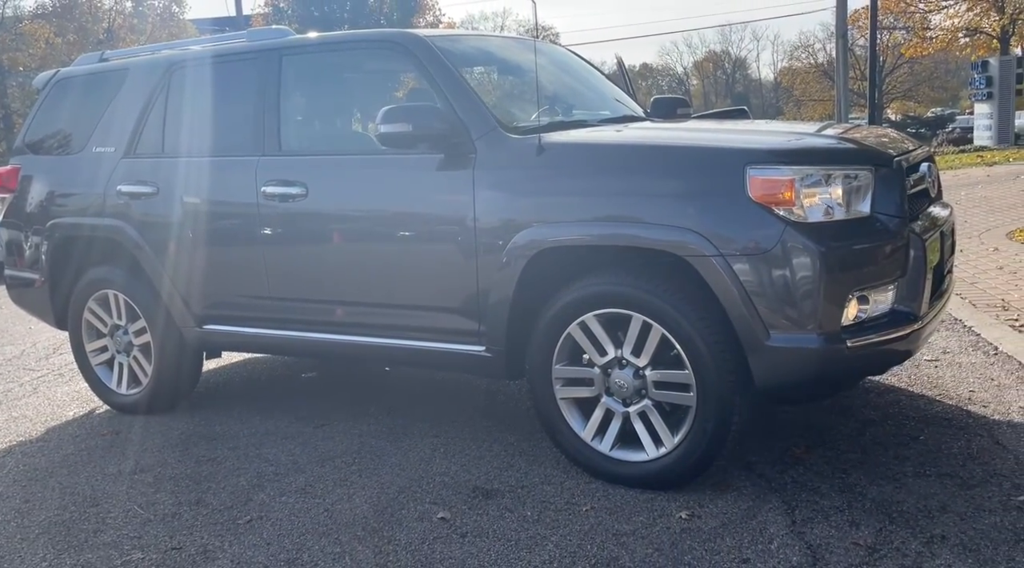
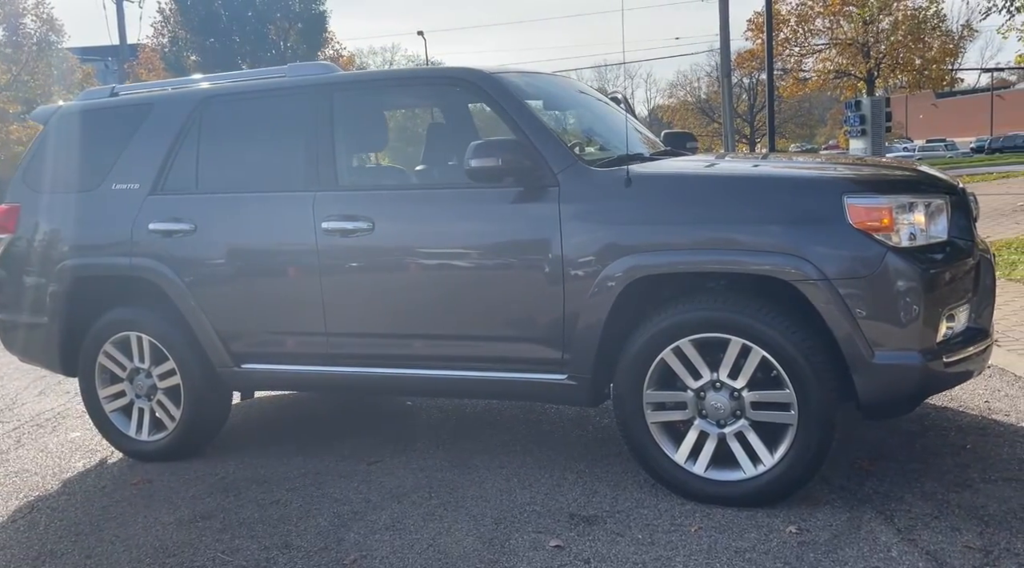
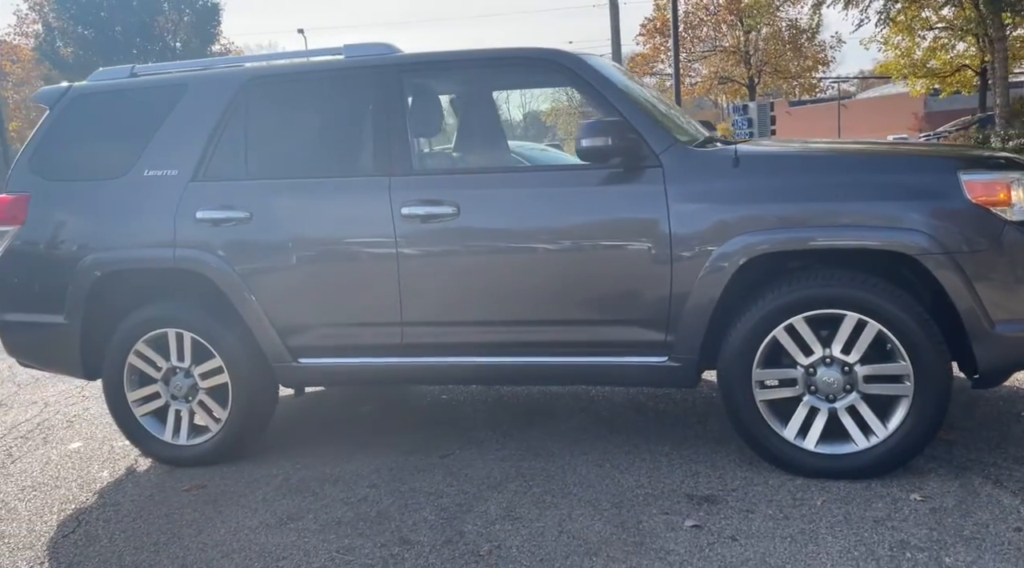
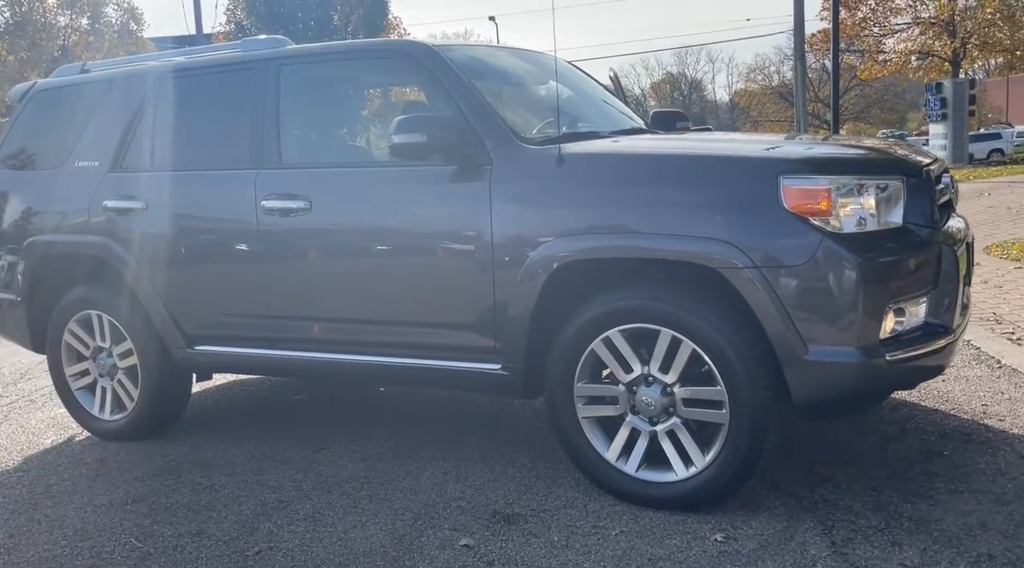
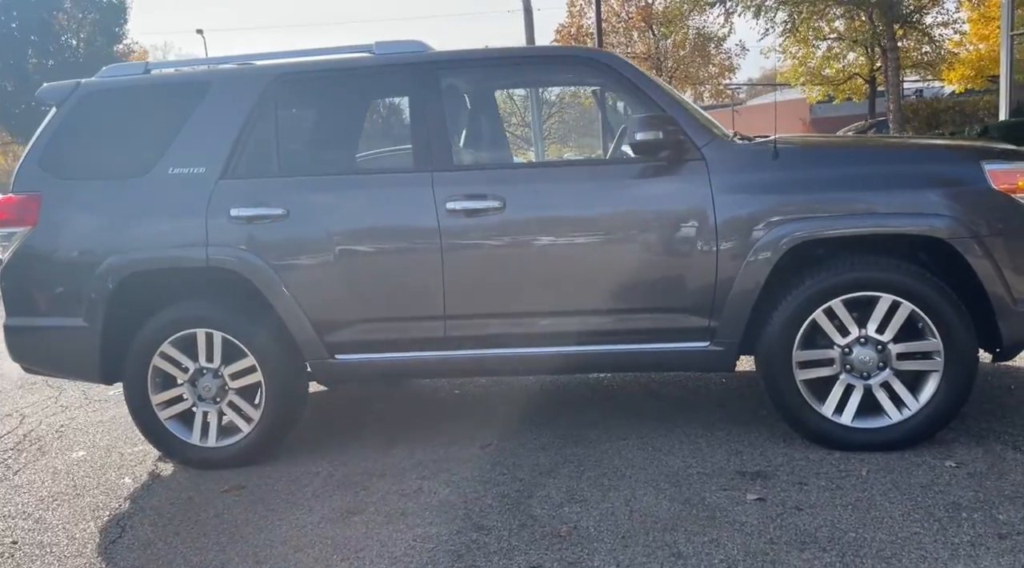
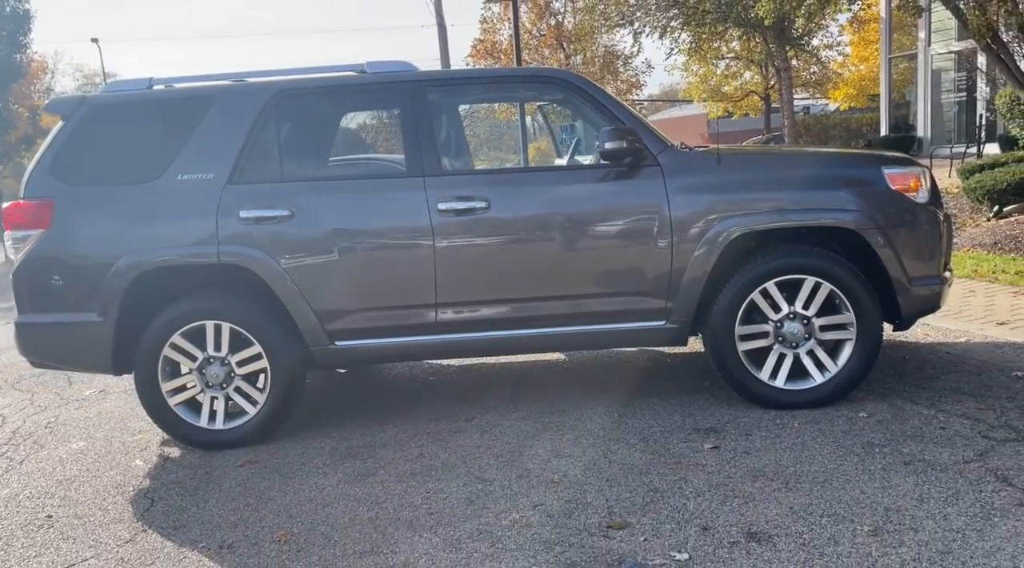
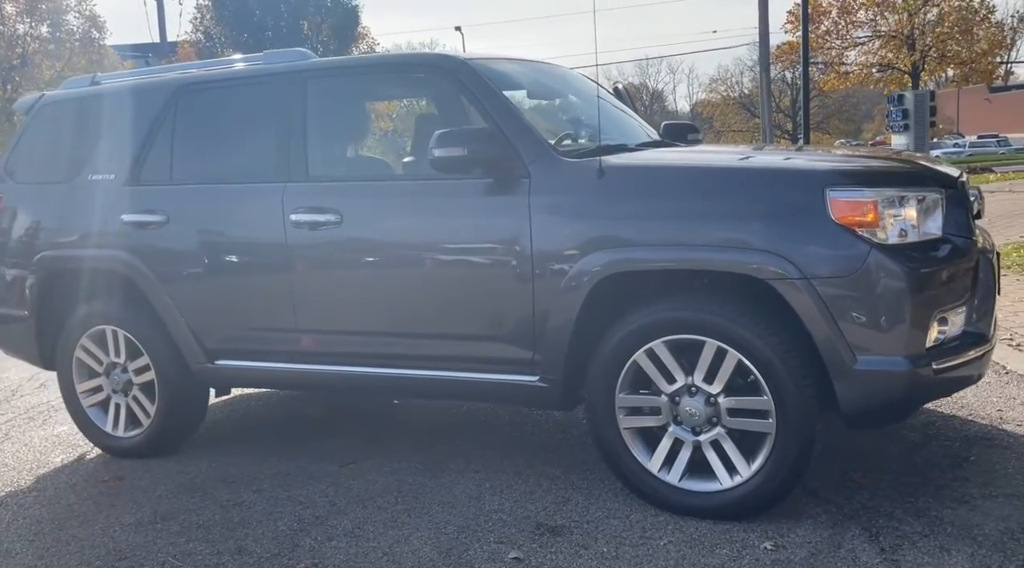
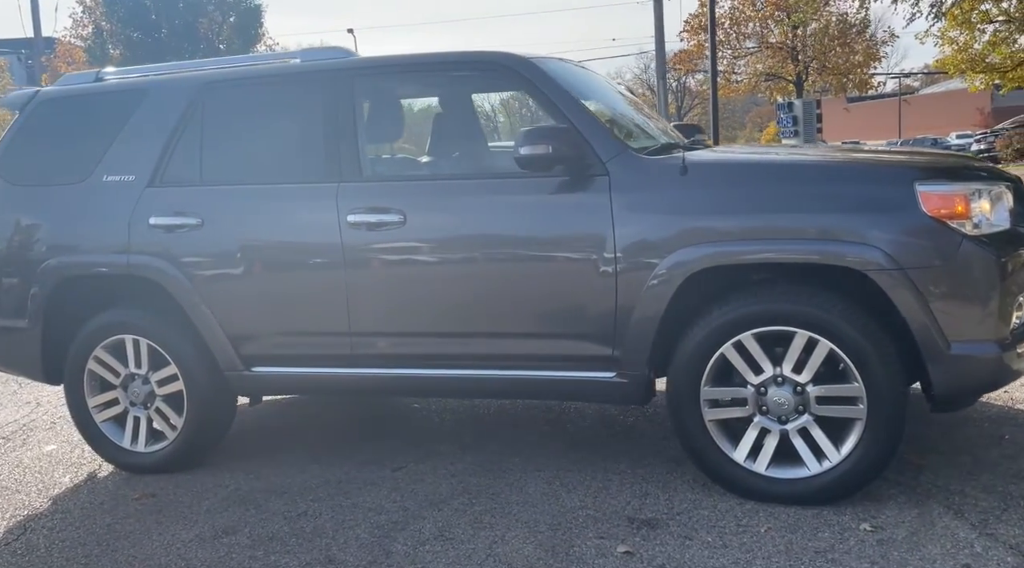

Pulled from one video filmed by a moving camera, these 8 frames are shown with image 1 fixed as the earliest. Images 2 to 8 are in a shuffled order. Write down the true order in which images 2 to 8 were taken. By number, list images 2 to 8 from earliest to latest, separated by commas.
4, 7, 2, 8, 3, 5, 6
